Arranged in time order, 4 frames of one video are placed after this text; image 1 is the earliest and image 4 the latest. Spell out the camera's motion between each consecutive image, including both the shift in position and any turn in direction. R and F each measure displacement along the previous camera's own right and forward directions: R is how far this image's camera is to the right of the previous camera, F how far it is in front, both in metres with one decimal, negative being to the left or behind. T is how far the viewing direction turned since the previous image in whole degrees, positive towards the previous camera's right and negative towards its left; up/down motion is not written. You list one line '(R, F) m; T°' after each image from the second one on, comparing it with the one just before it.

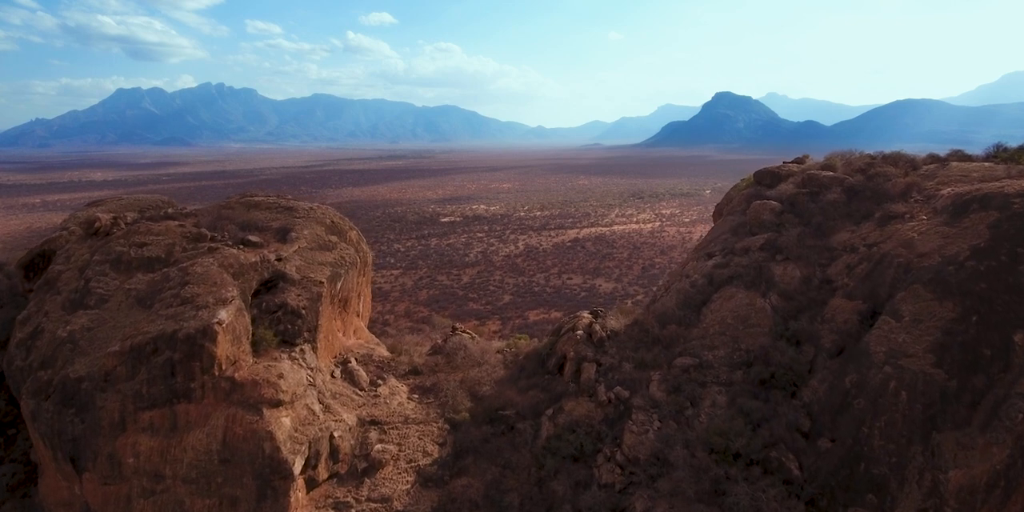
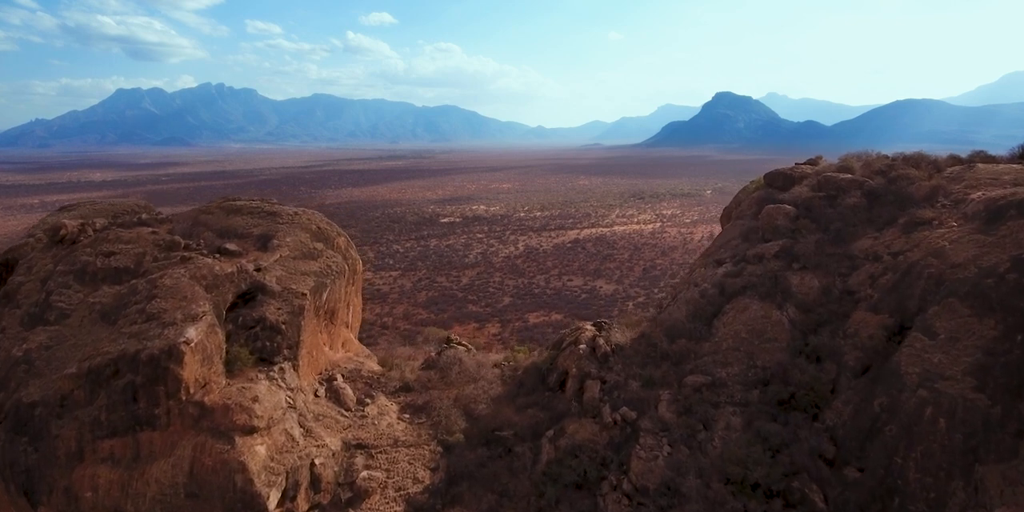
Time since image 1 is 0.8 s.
(0.0, +0.6) m; 0°
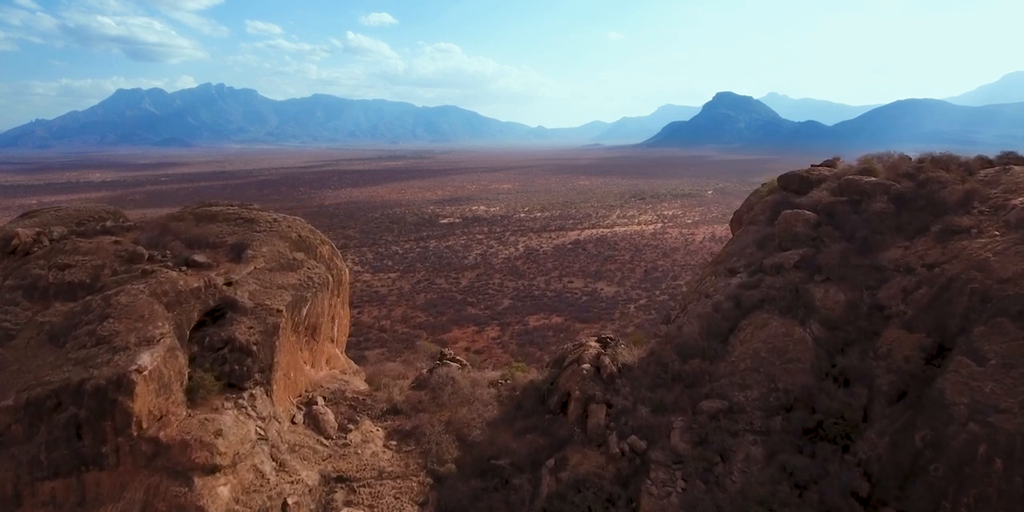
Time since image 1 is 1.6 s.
(0.0, +0.7) m; 0°
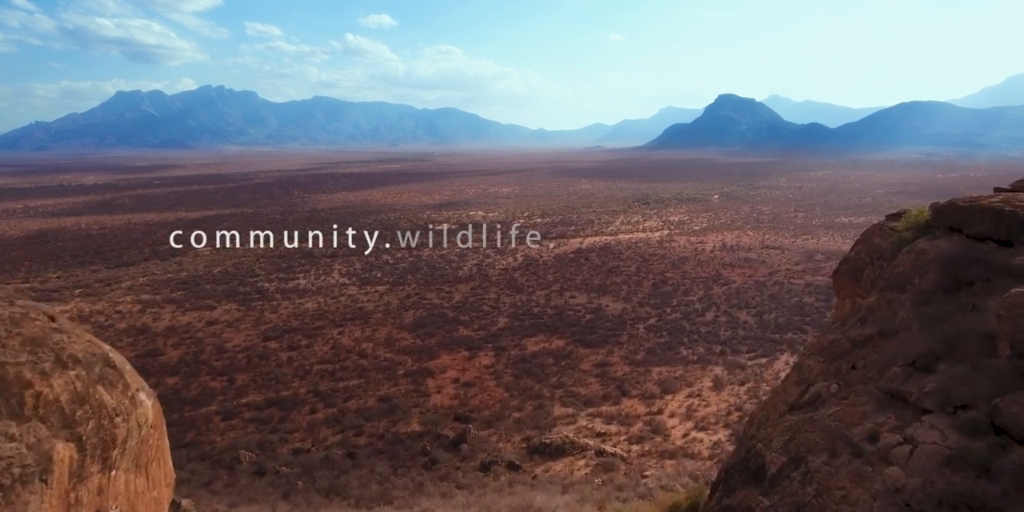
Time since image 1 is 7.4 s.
(+0.3, +4.7) m; 0°
